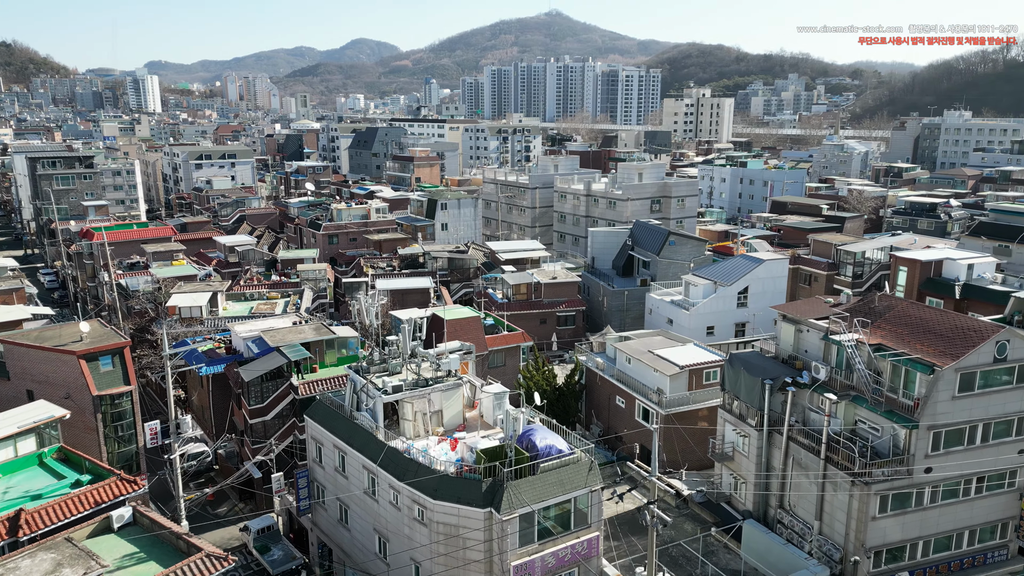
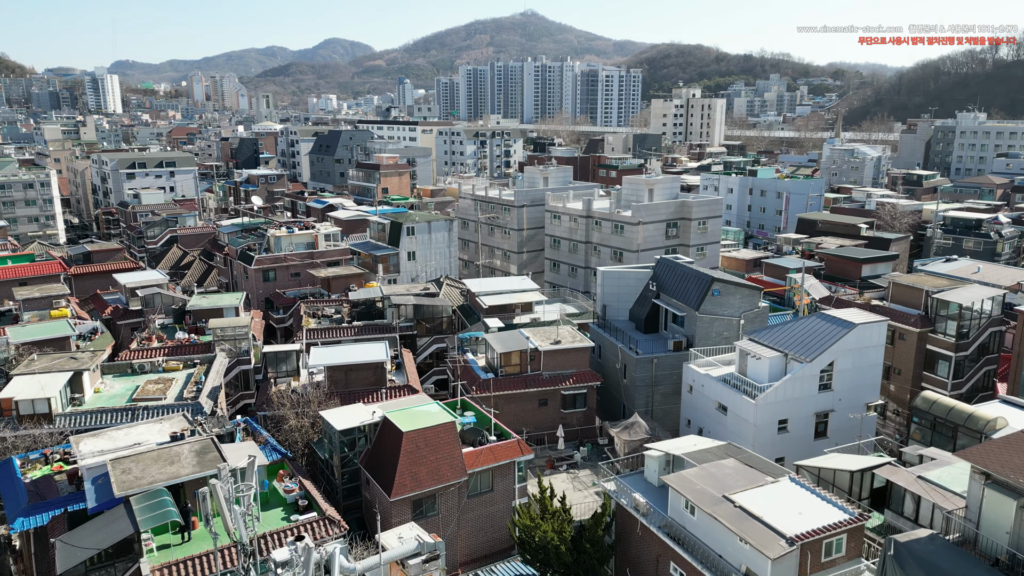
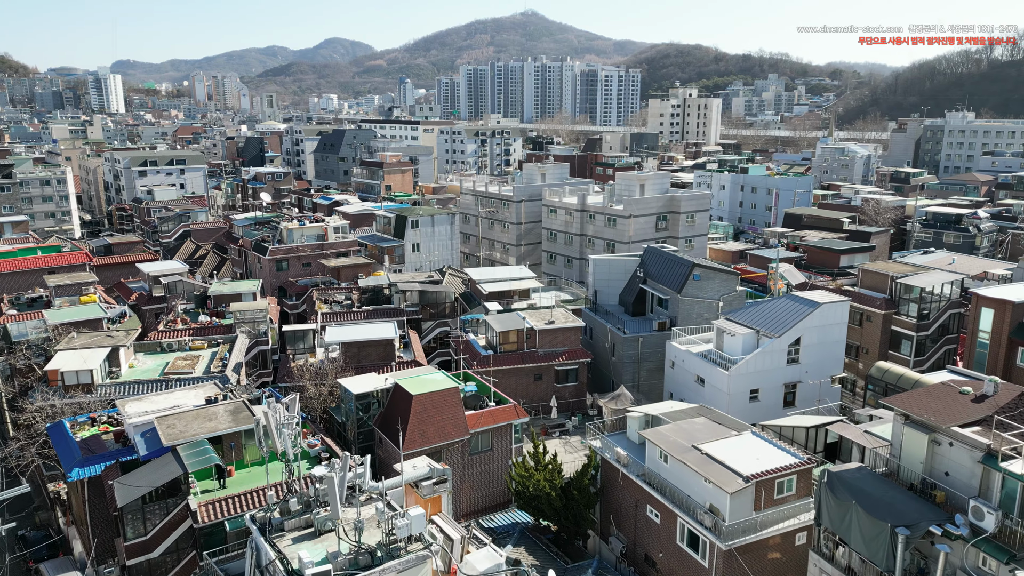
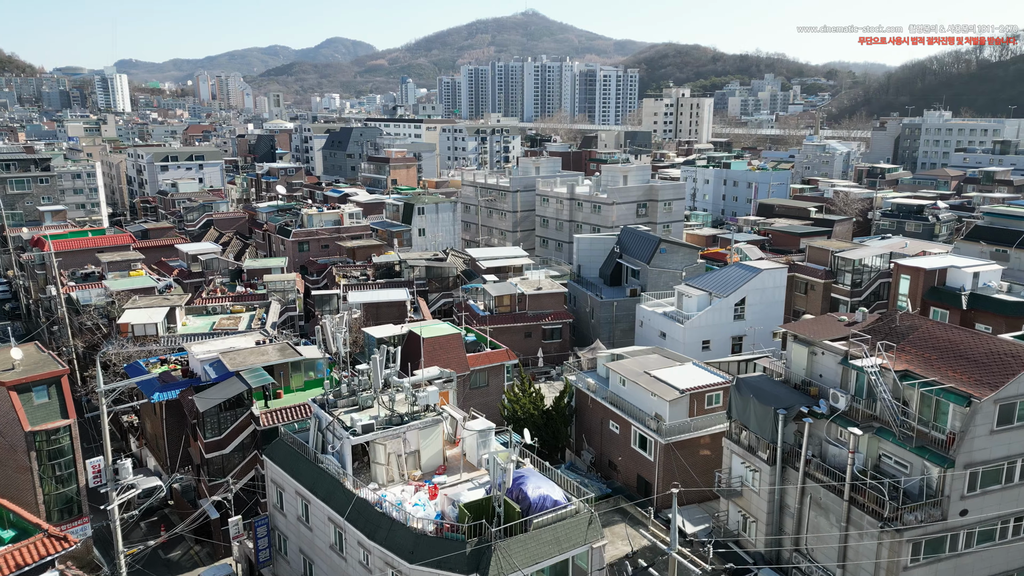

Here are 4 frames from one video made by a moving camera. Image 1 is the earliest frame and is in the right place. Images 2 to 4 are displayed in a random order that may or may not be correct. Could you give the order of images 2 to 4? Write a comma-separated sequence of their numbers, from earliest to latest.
4, 3, 2
